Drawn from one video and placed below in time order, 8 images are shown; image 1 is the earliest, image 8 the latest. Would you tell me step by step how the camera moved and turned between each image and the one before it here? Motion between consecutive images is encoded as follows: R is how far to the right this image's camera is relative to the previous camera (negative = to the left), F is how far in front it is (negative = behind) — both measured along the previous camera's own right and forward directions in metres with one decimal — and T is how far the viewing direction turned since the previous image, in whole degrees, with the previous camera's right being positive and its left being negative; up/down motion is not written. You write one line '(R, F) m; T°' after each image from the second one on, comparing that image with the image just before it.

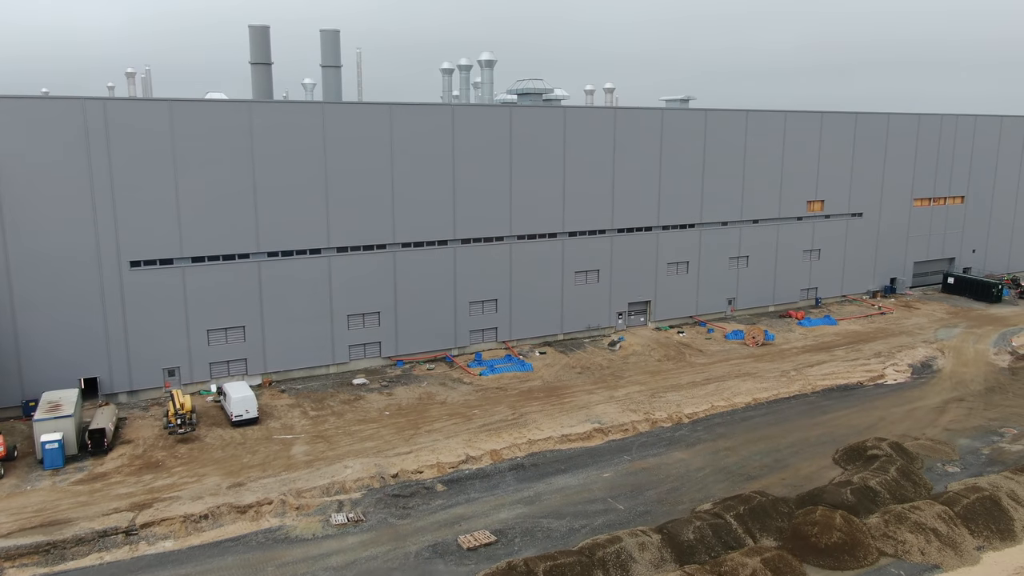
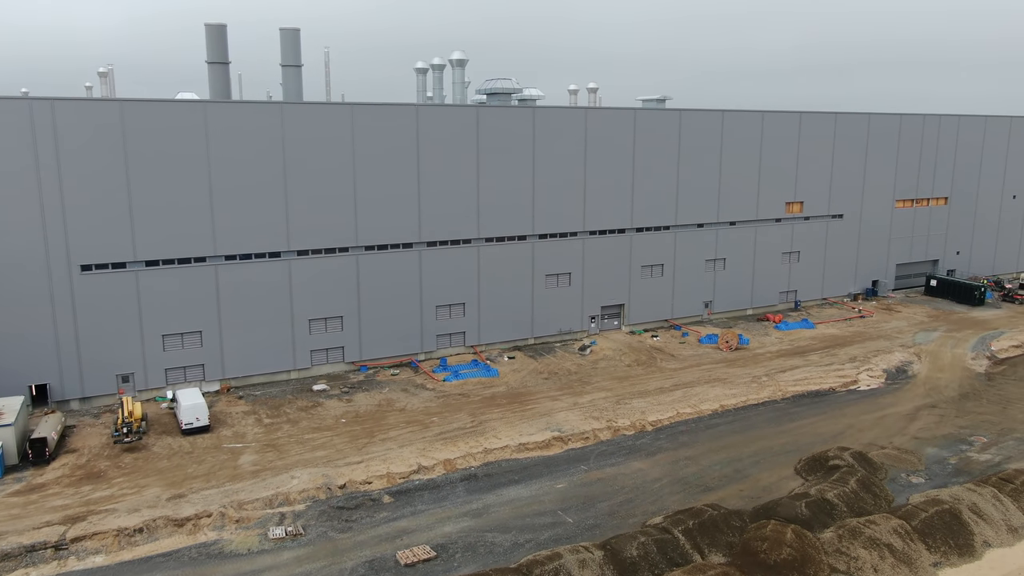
(+2.0, +0.5) m; 0°
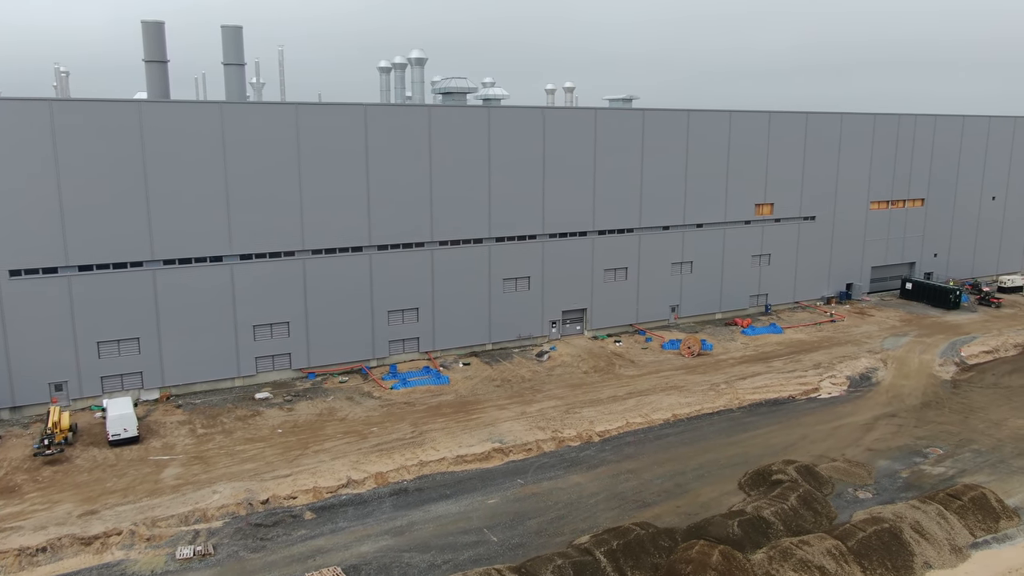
(+2.8, +0.7) m; 0°
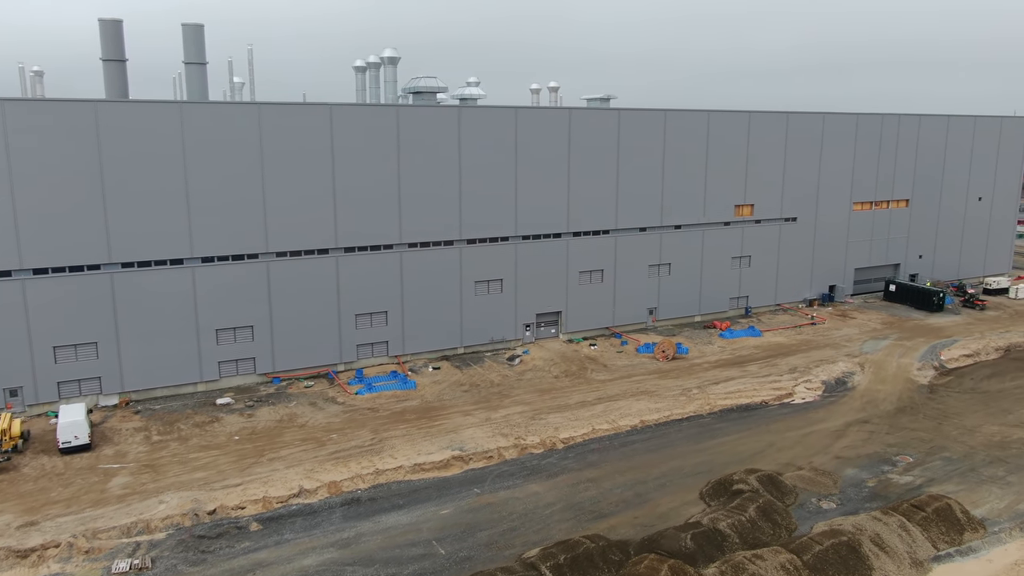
(+1.8, +0.5) m; 0°
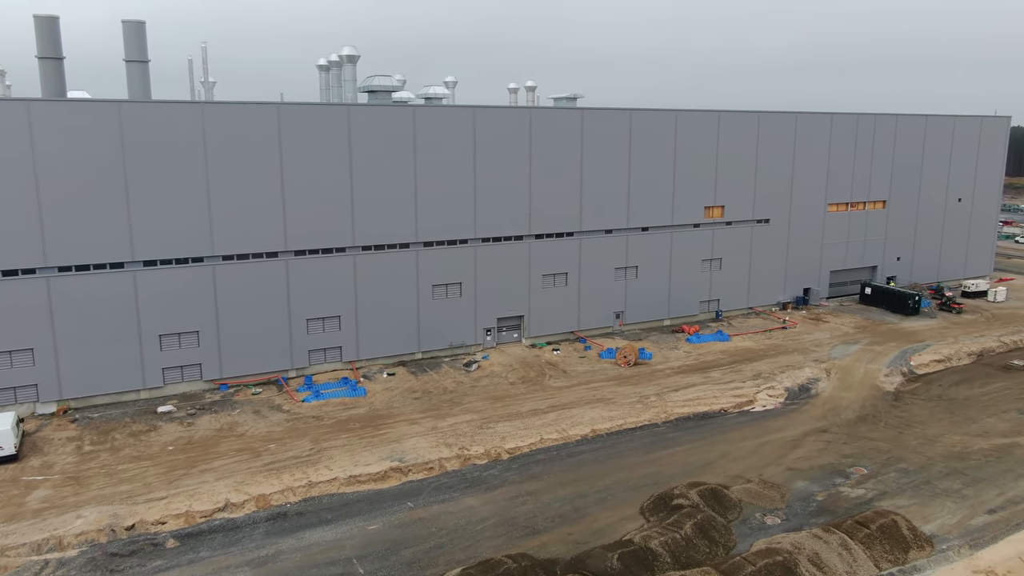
(+2.6, +0.7) m; 0°
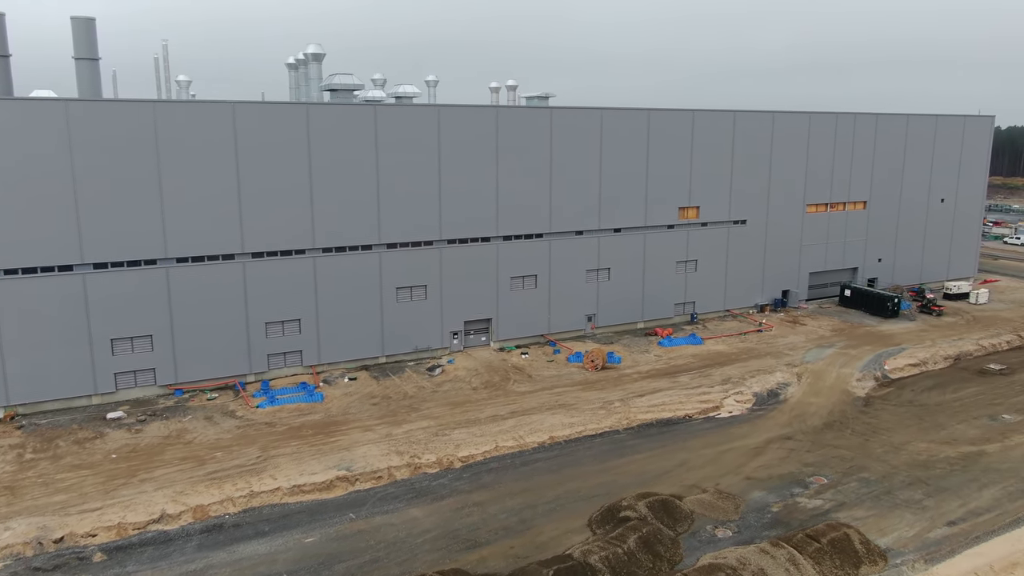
(+2.1, +0.6) m; 0°
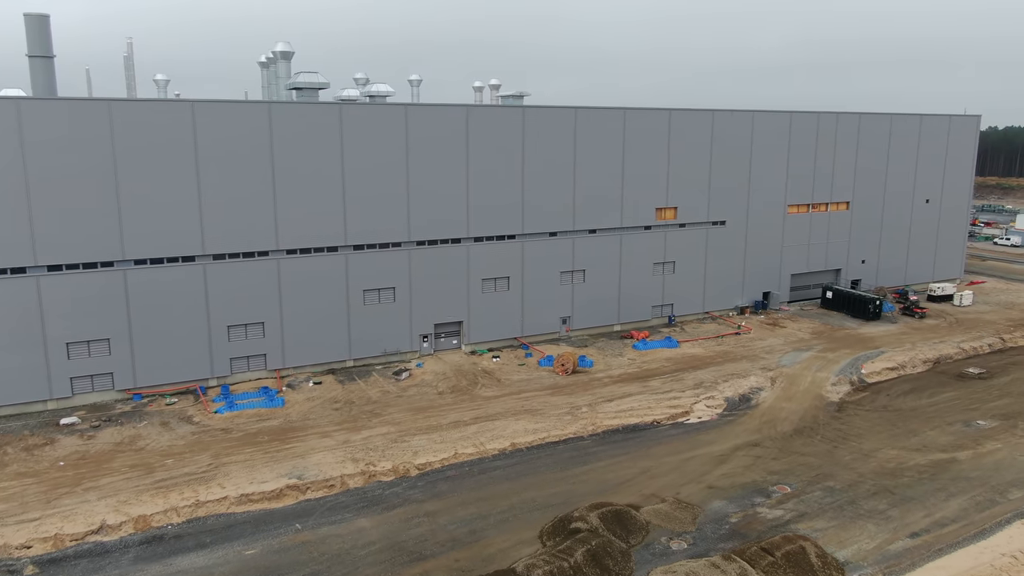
(+1.8, +0.5) m; 0°
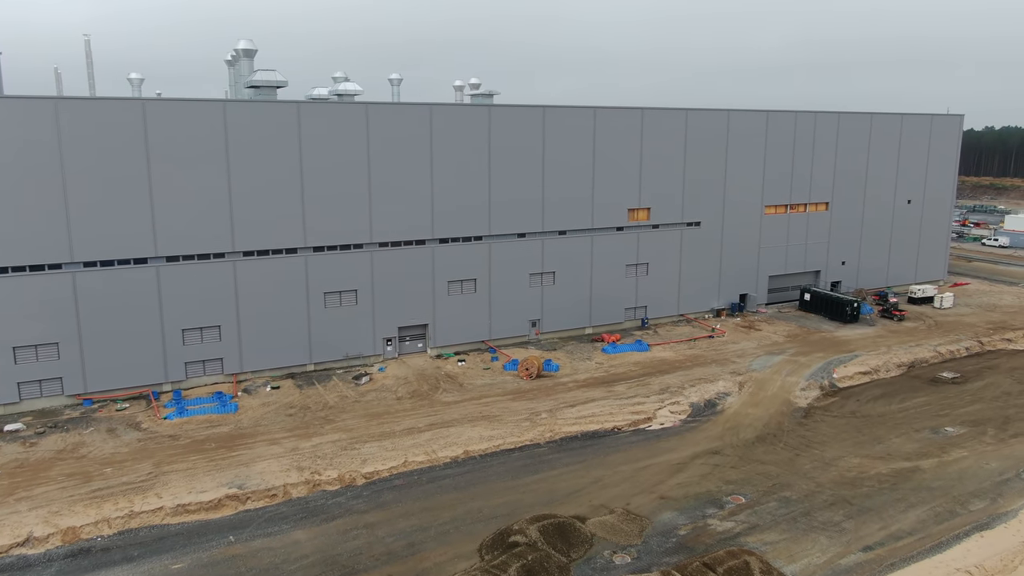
(+2.1, +0.6) m; 0°
